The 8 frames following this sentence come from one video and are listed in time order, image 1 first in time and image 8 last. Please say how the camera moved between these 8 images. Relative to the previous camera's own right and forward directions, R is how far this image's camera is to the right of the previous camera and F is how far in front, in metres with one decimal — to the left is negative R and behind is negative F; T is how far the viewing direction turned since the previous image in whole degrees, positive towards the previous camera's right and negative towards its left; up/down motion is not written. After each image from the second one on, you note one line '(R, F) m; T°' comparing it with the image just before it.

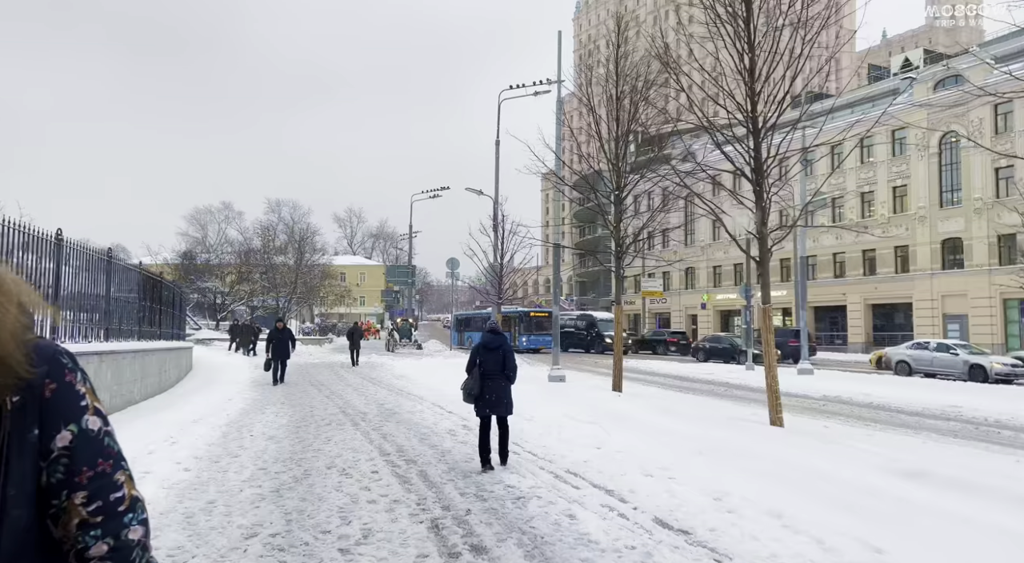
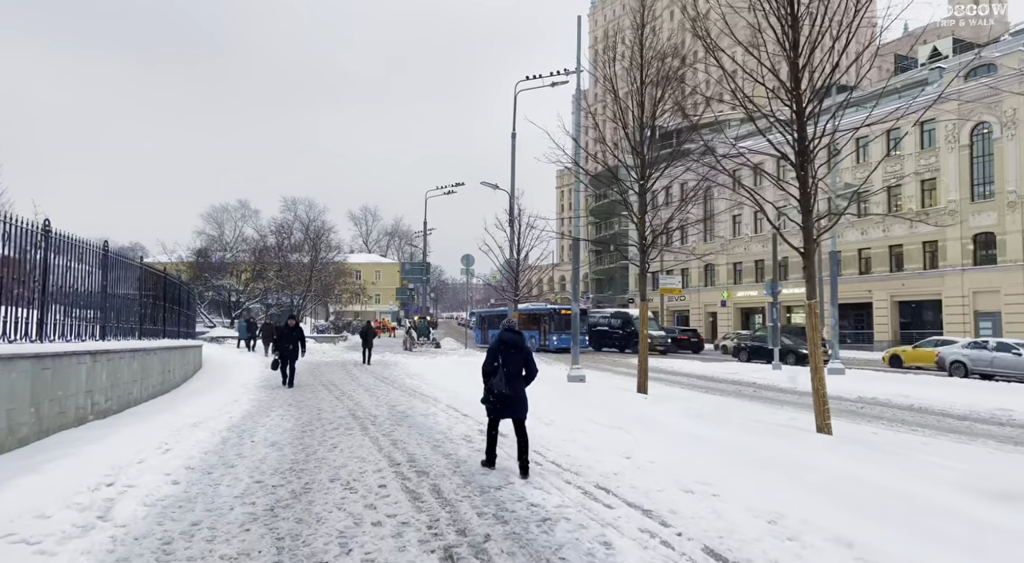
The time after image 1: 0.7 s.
(-0.1, +0.7) m; -1°
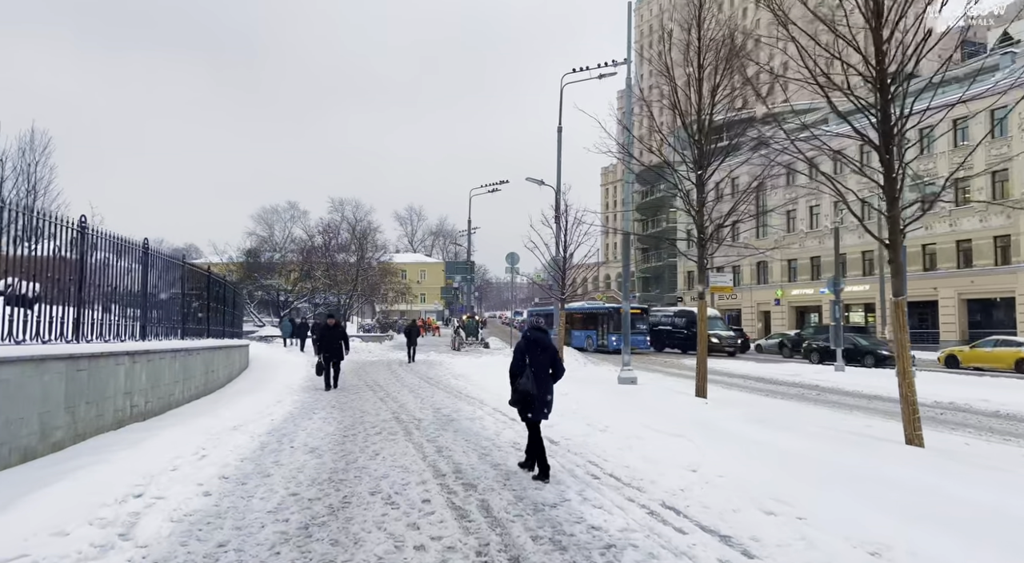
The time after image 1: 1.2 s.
(-0.1, +0.6) m; -4°
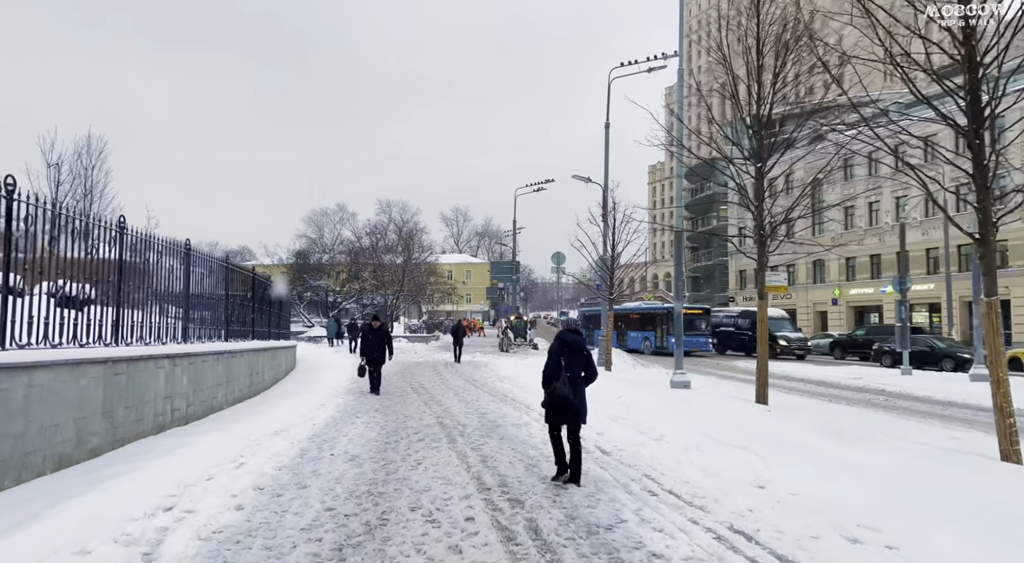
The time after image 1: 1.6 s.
(0.0, +0.4) m; -4°
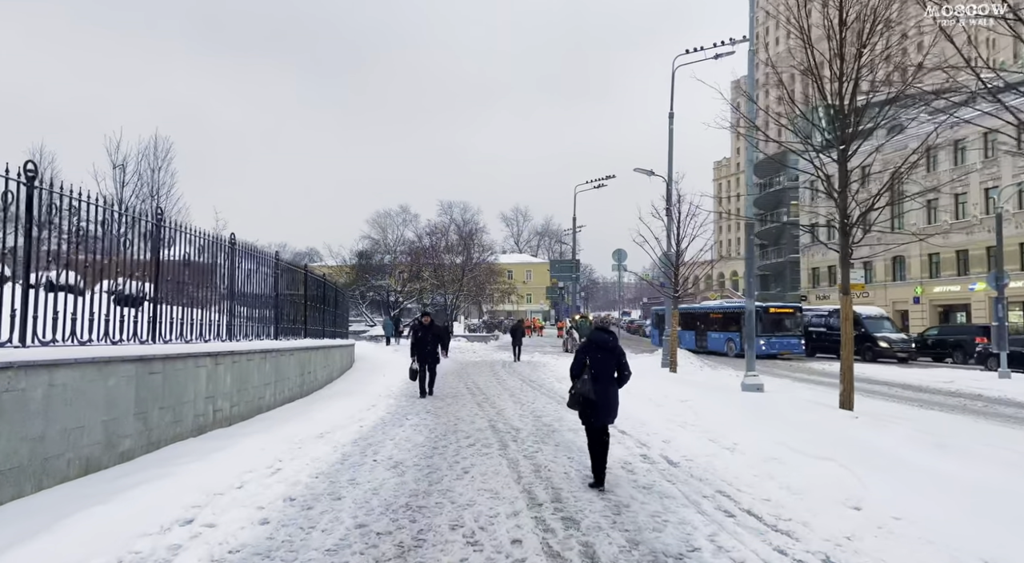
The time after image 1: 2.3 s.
(+0.1, +0.7) m; -5°
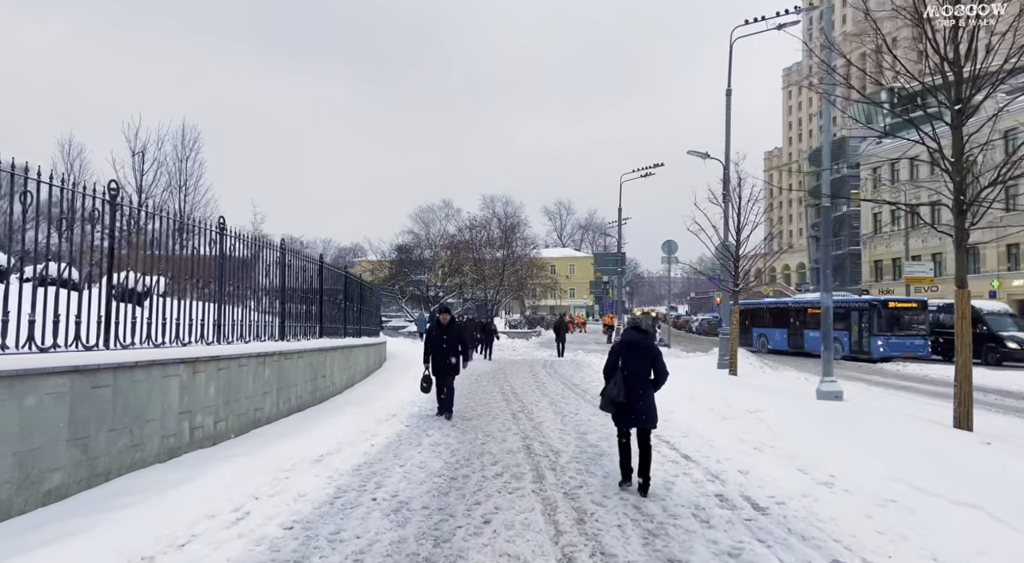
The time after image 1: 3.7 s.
(+0.1, +1.6) m; -4°
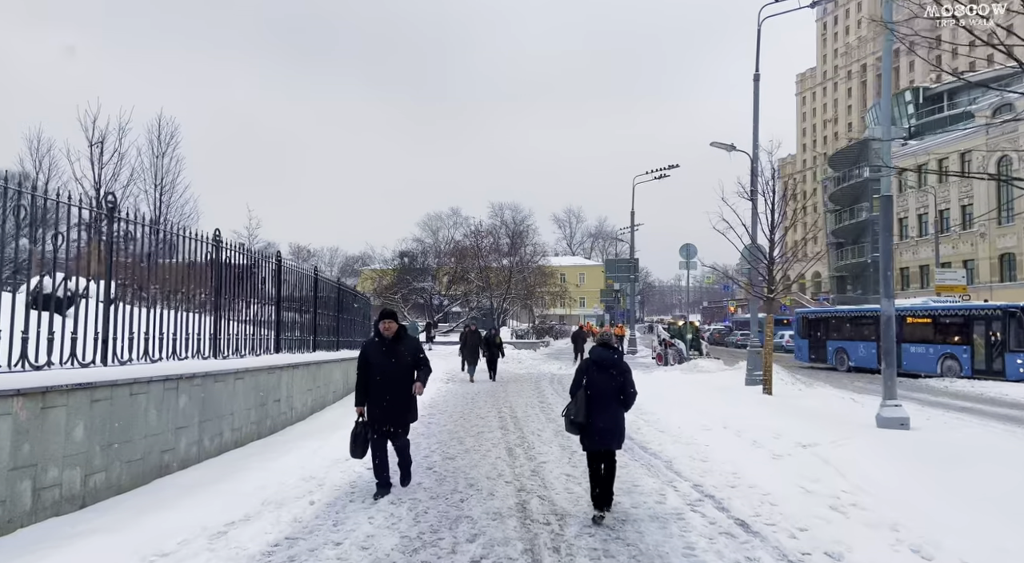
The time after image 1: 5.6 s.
(+0.2, +2.1) m; -1°
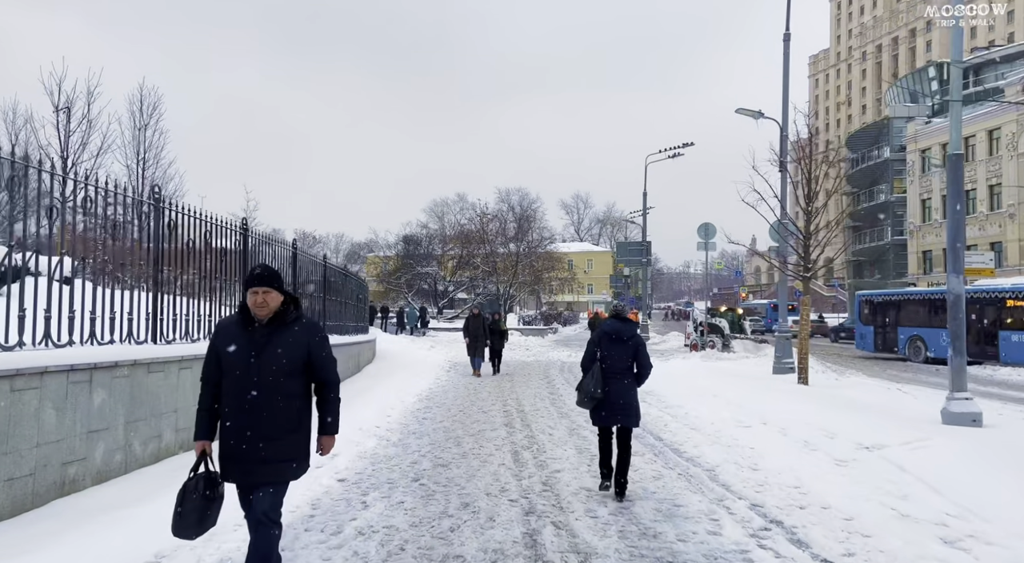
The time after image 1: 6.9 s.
(0.0, +1.5) m; -1°
